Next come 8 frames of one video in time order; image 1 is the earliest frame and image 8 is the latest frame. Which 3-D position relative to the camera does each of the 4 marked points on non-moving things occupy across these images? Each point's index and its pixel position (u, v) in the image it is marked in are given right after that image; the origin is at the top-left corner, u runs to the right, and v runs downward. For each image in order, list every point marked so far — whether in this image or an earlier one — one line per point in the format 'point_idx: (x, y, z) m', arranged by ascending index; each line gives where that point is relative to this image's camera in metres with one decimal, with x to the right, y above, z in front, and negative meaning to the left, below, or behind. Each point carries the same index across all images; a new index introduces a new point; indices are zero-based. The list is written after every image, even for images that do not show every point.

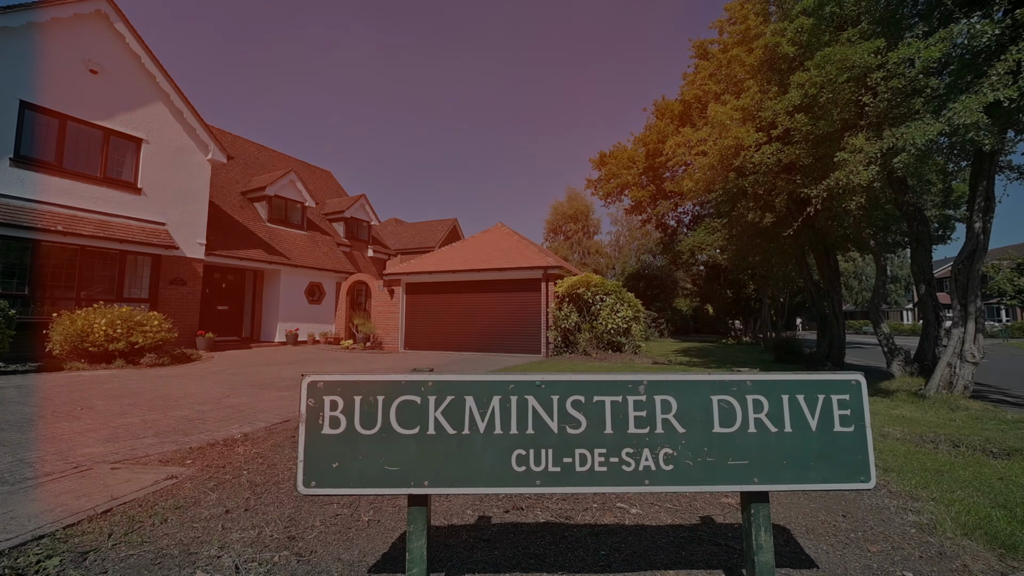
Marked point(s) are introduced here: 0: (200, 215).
0: (-10.5, +2.5, +13.6) m
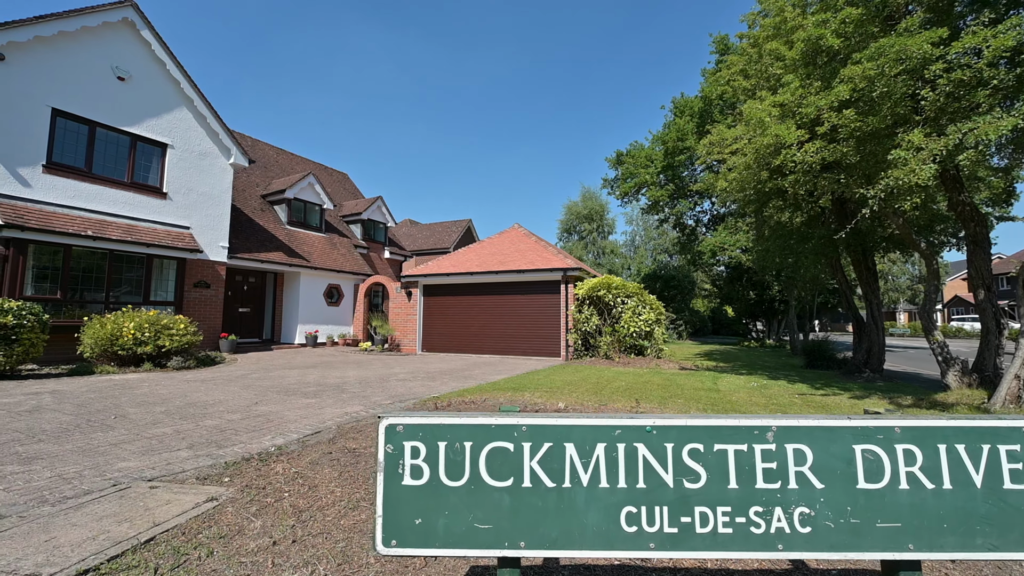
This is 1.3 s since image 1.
0: (-9.8, +2.3, +13.7) m
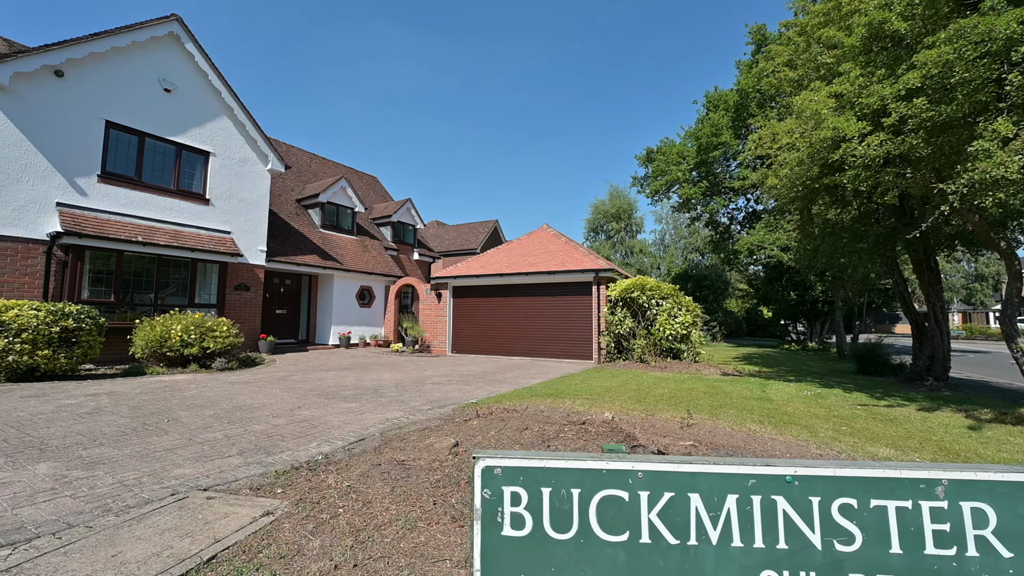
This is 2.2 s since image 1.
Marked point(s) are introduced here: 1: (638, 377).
0: (-8.7, +2.2, +14.1) m
1: (+3.0, -2.2, +9.9) m
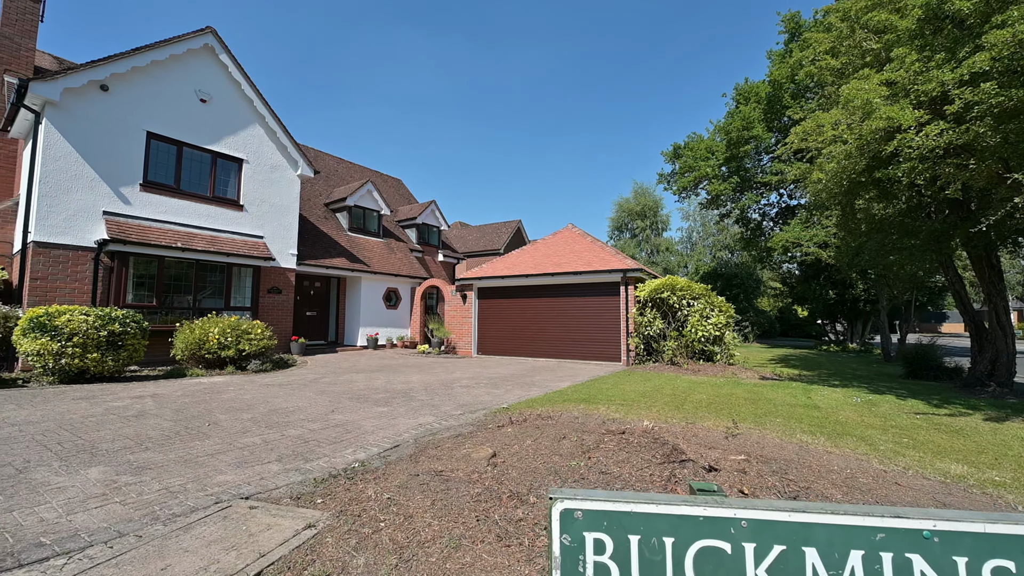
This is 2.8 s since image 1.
0: (-7.8, +2.1, +14.4) m
1: (+3.7, -2.2, +9.6) m
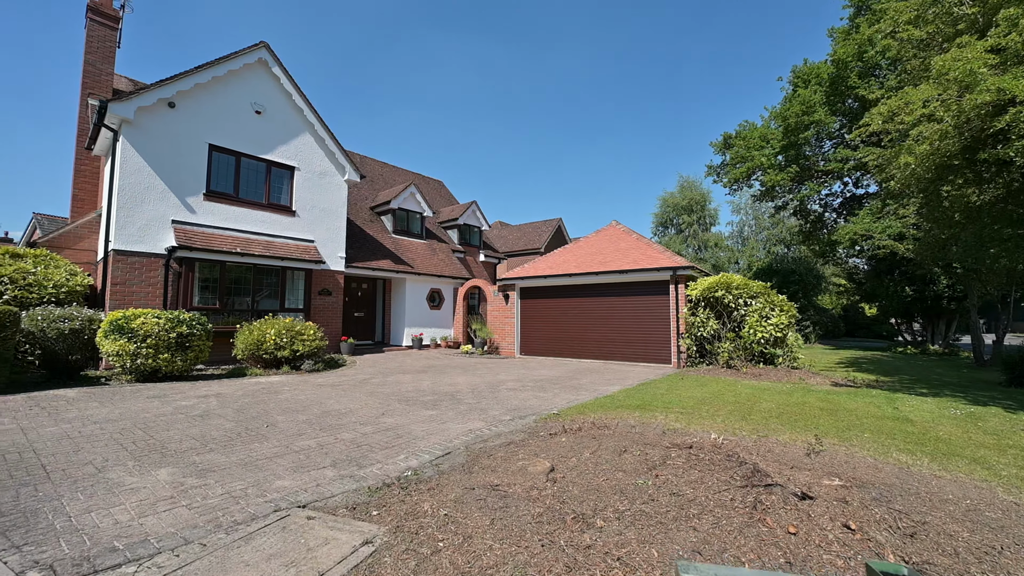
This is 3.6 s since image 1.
0: (-6.3, +2.1, +14.9) m
1: (+4.8, -2.2, +8.9) m
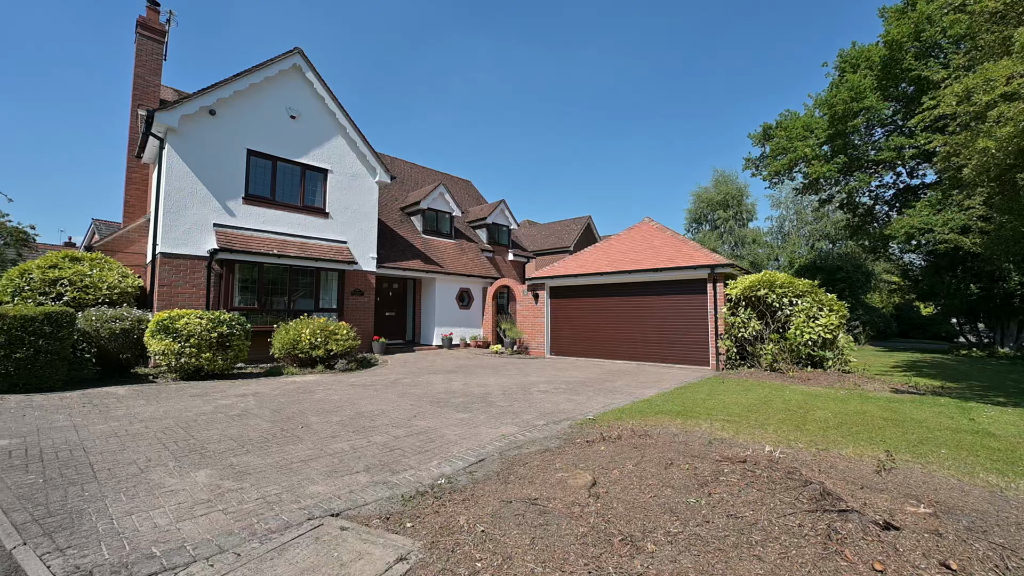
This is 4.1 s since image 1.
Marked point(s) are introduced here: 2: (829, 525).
0: (-5.2, +2.1, +15.1) m
1: (+5.5, -2.1, +8.4) m
2: (+2.1, -1.6, +2.8) m
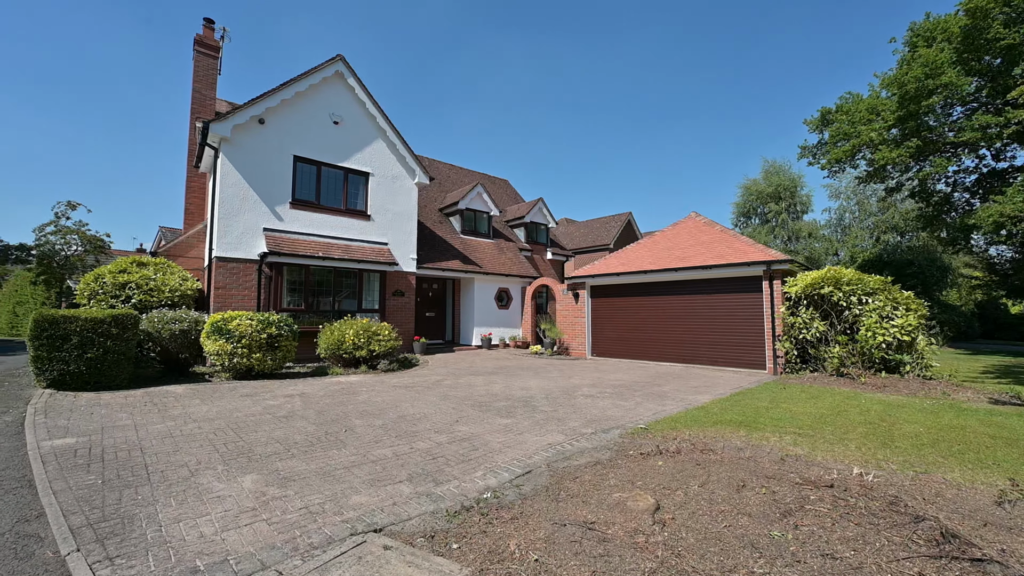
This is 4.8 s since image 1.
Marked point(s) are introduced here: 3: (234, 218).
0: (-3.7, +2.0, +15.2) m
1: (+6.3, -2.1, +7.6) m
2: (+2.5, -1.6, +2.3) m
3: (-7.9, +2.0, +11.6) m
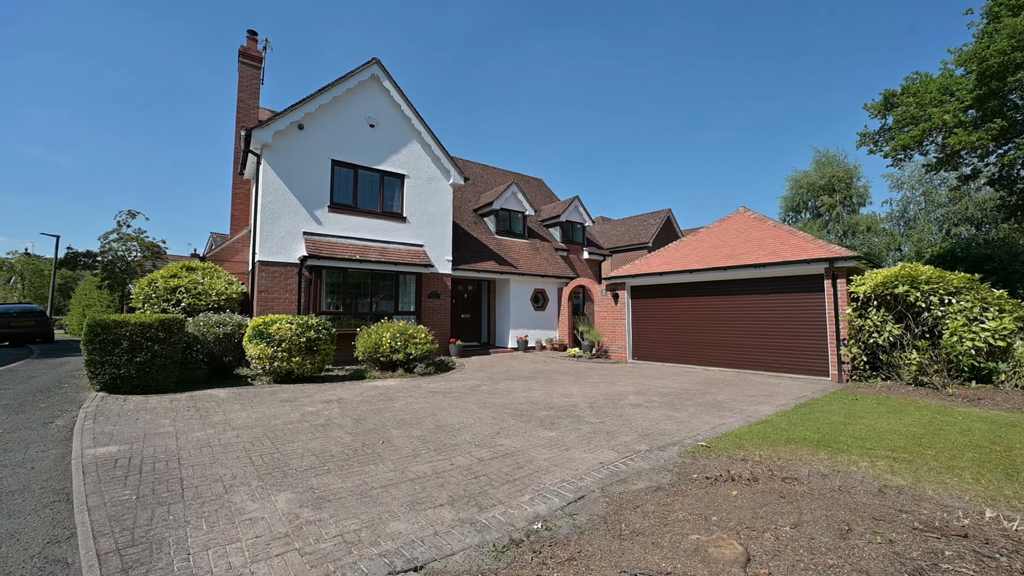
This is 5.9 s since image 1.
0: (-2.4, +2.0, +15.0) m
1: (+7.0, -2.1, +6.6) m
2: (+2.8, -1.6, +1.6) m
3: (-6.8, +1.9, +11.7) m
